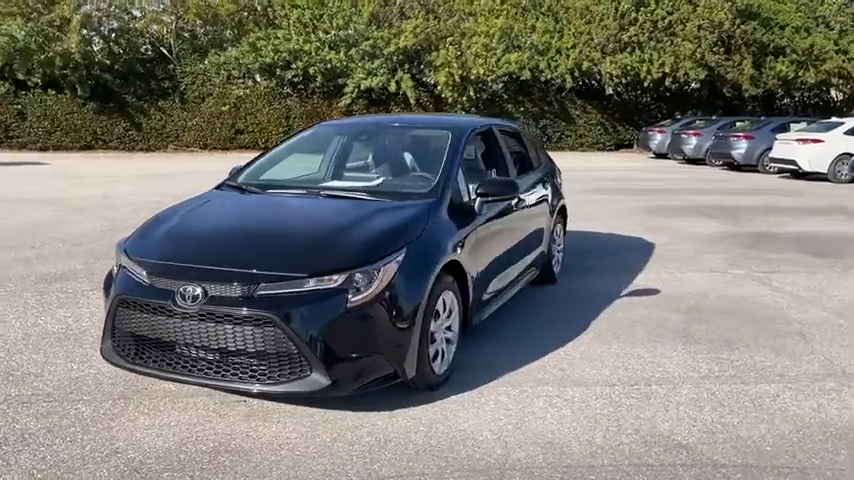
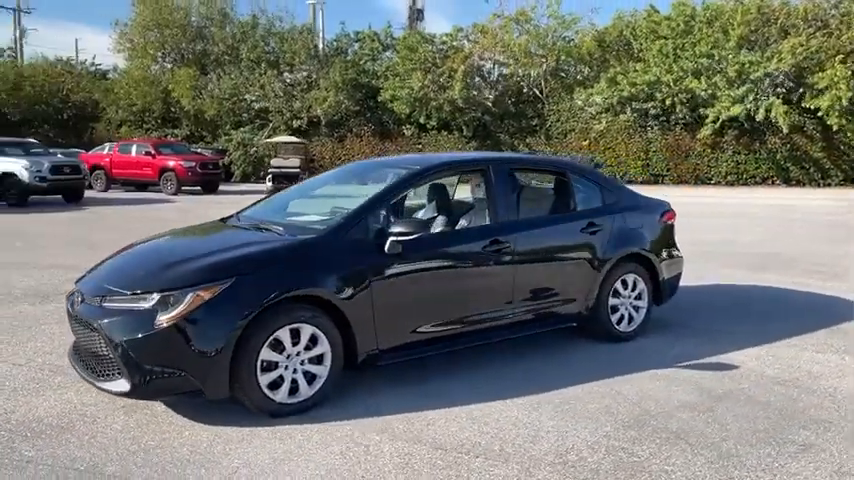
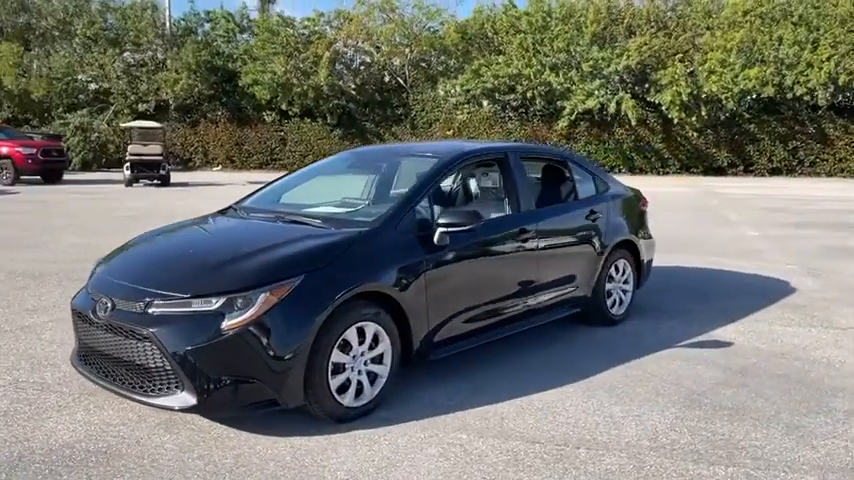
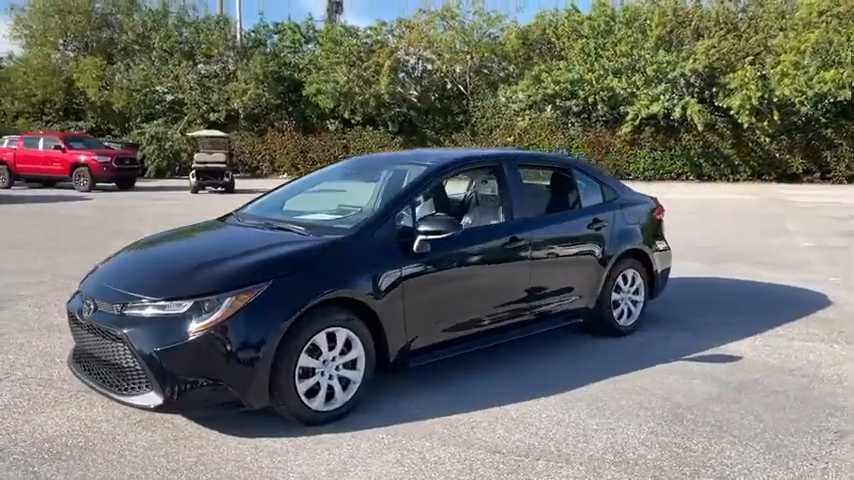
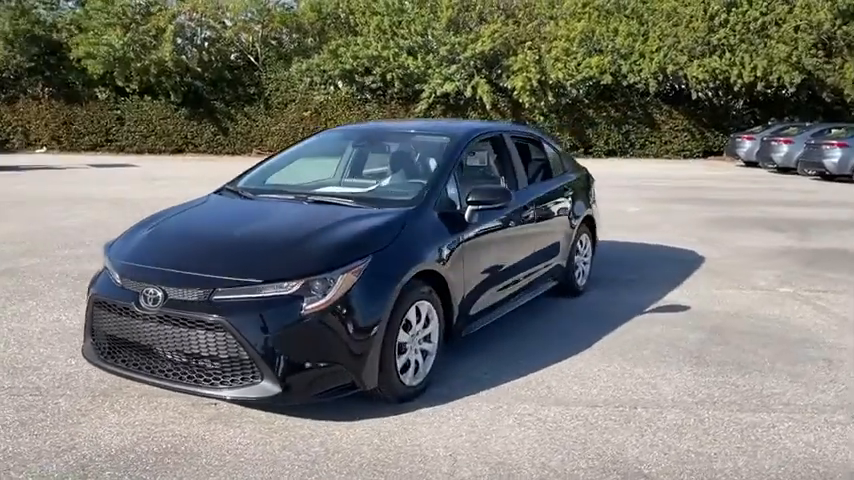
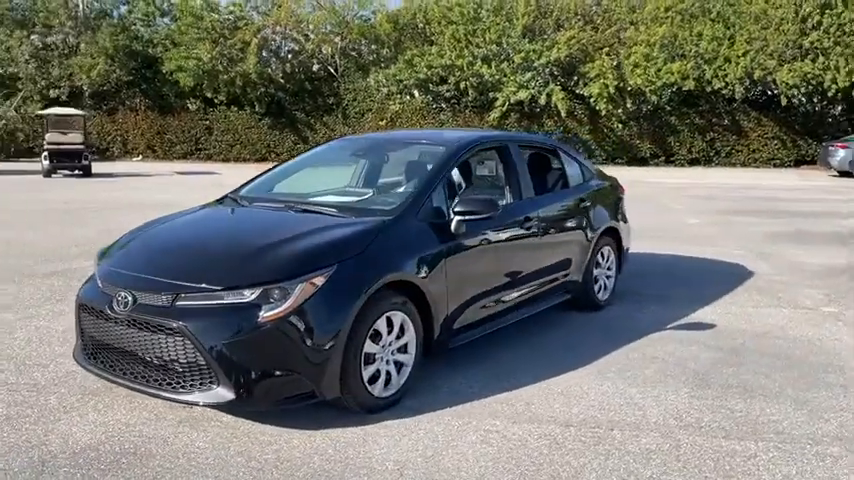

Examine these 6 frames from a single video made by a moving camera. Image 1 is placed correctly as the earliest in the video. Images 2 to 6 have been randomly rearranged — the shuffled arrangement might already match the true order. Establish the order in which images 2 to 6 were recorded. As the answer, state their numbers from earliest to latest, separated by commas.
5, 6, 3, 4, 2
